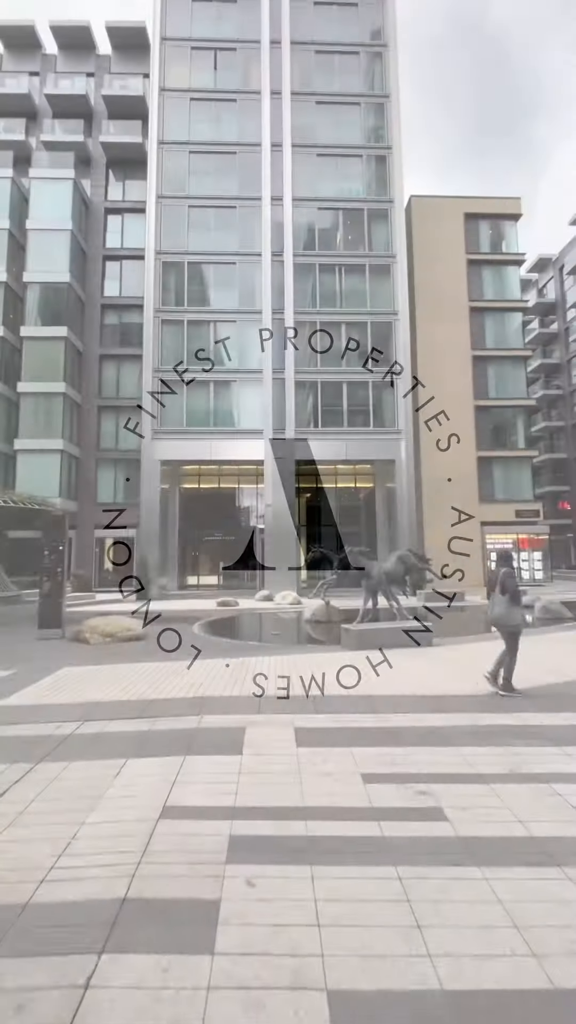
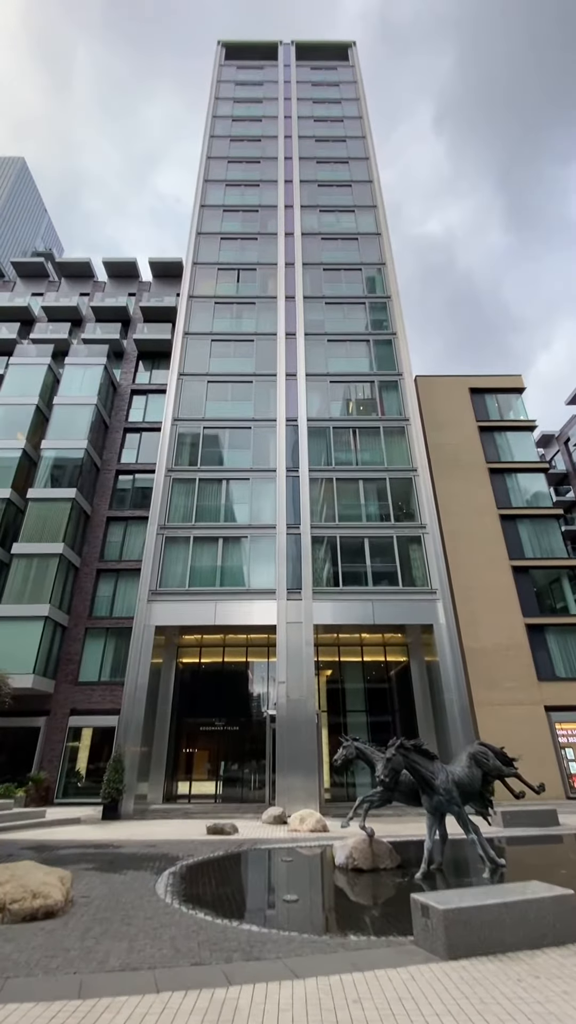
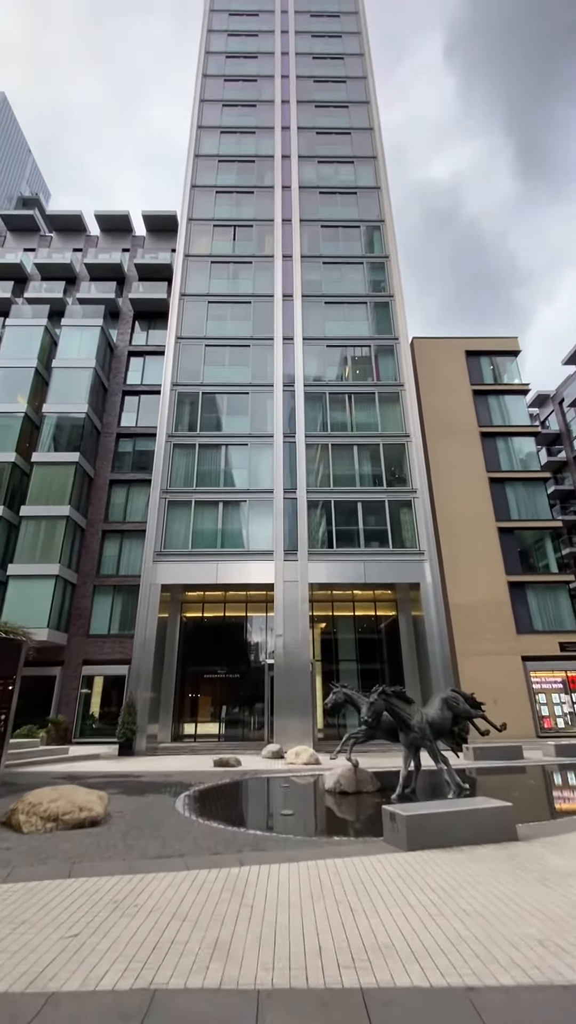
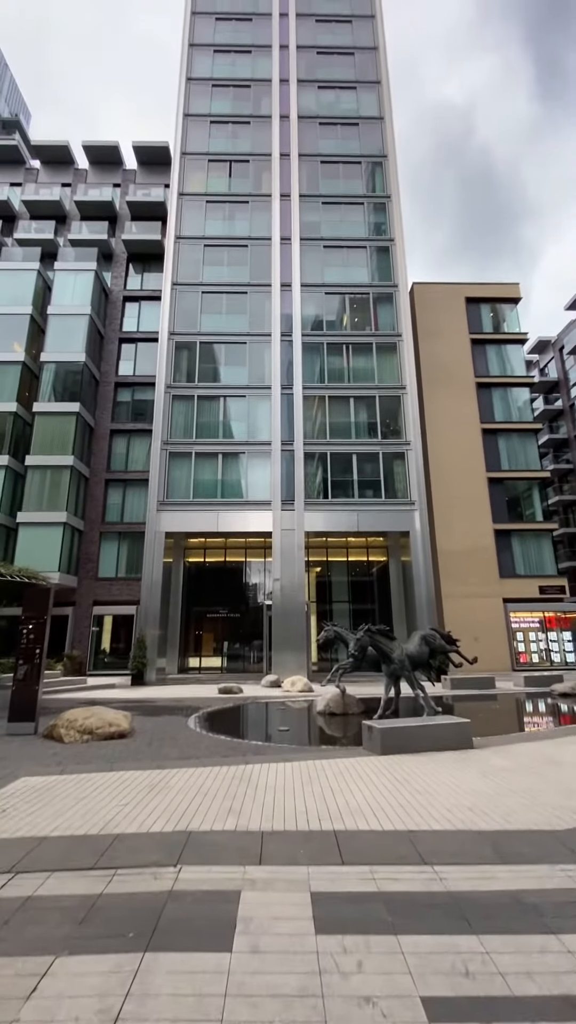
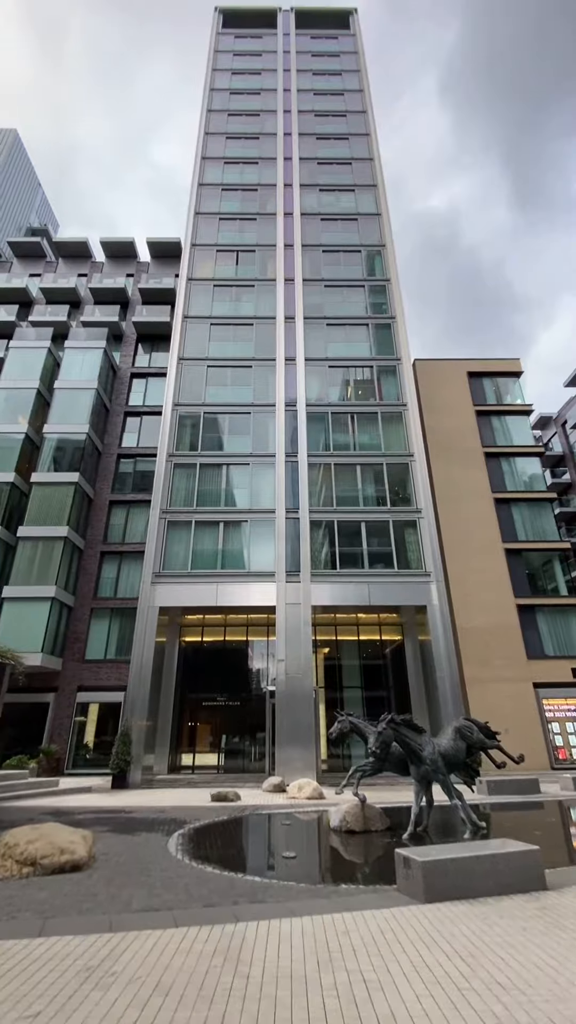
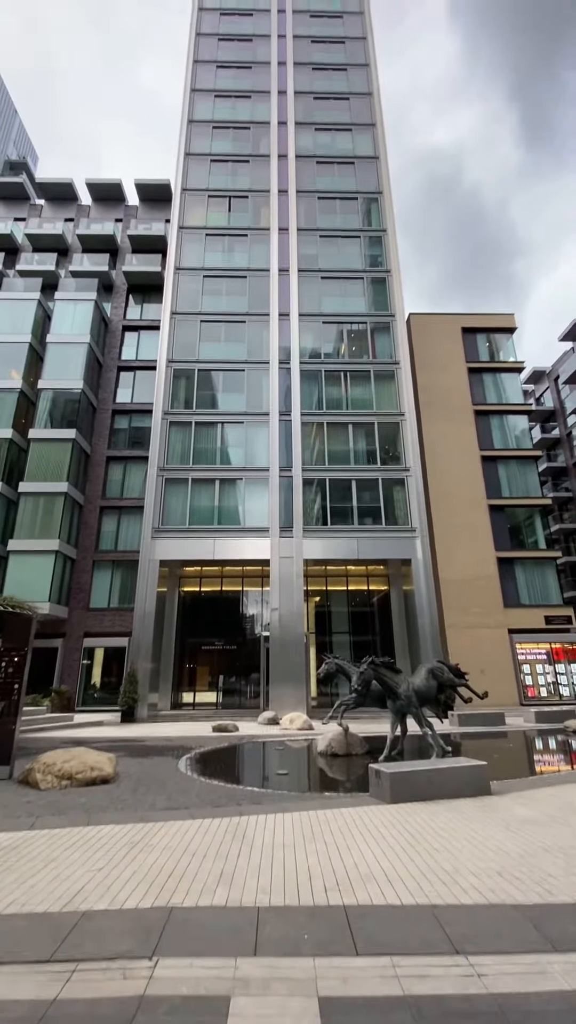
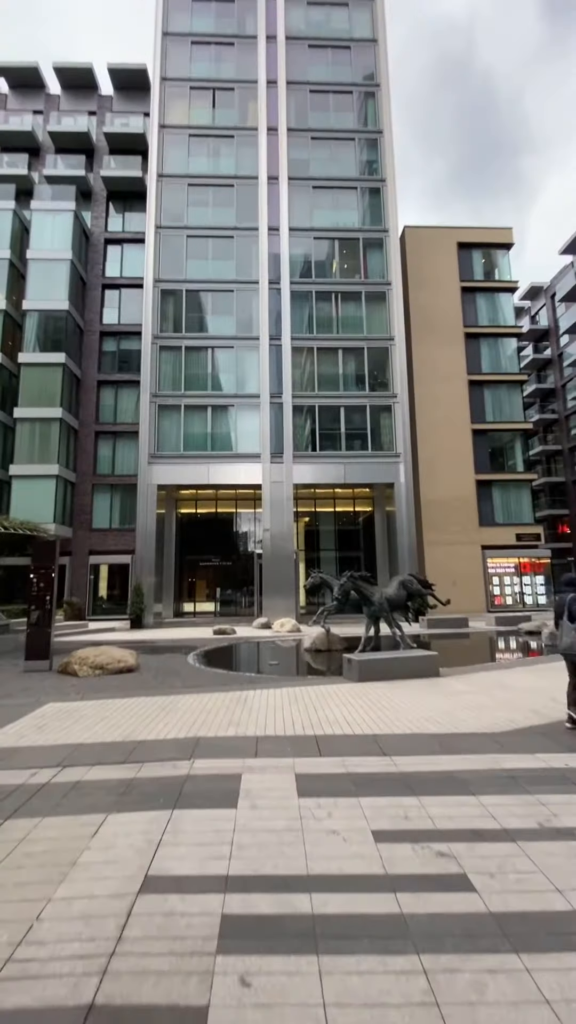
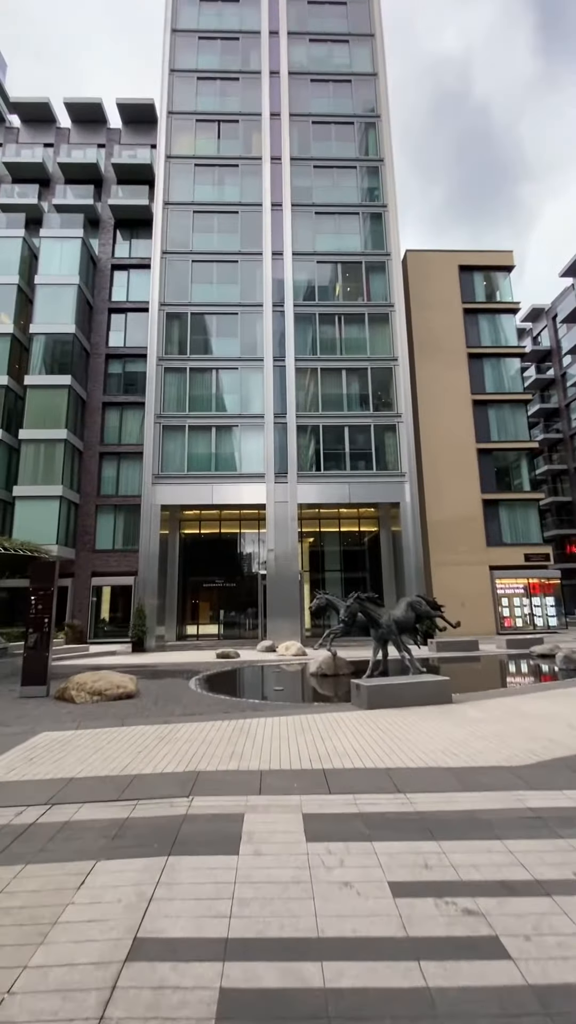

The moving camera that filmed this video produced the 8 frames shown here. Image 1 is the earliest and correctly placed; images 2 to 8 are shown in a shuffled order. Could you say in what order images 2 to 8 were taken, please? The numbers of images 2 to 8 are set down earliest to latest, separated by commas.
7, 8, 4, 6, 3, 5, 2
